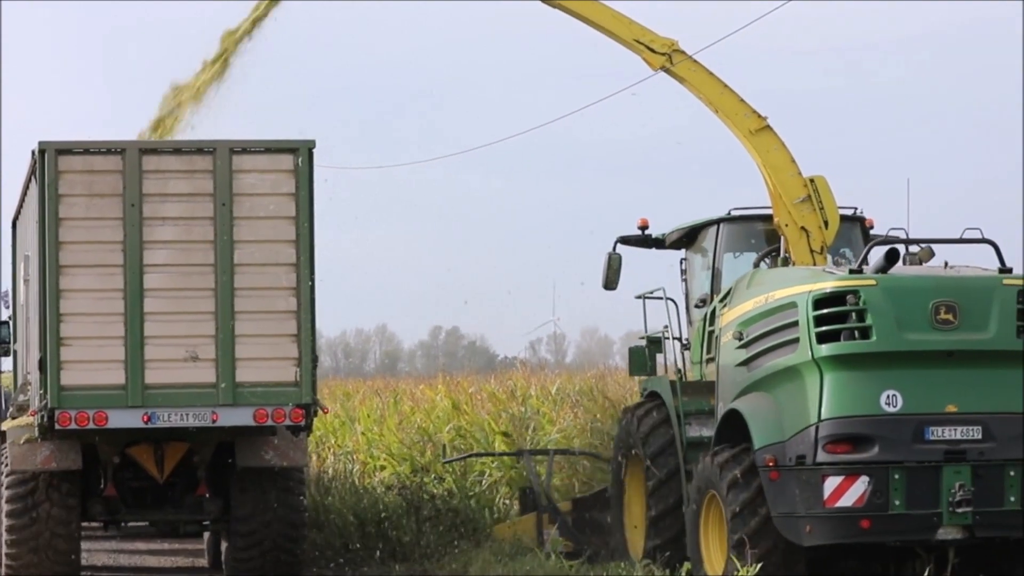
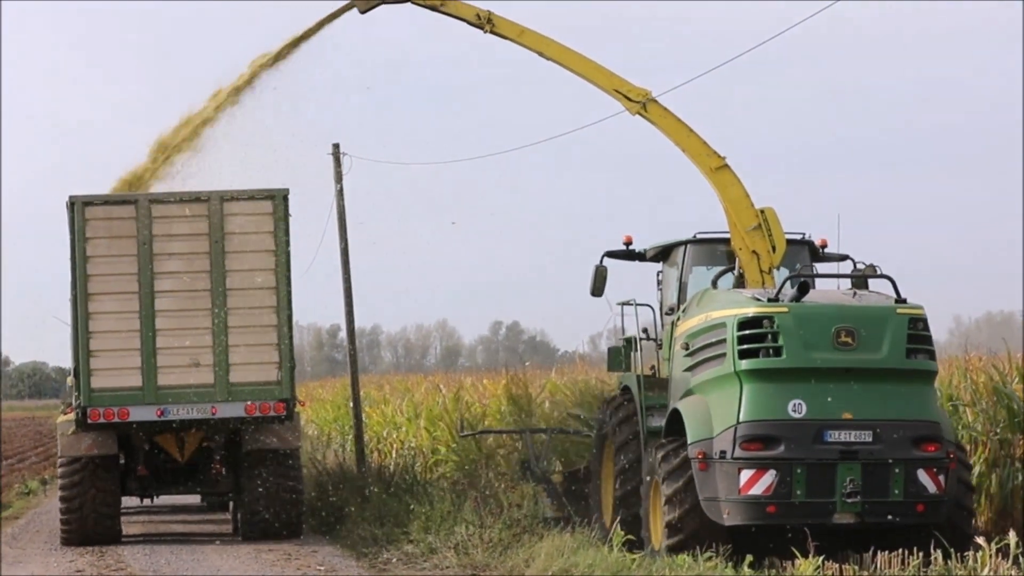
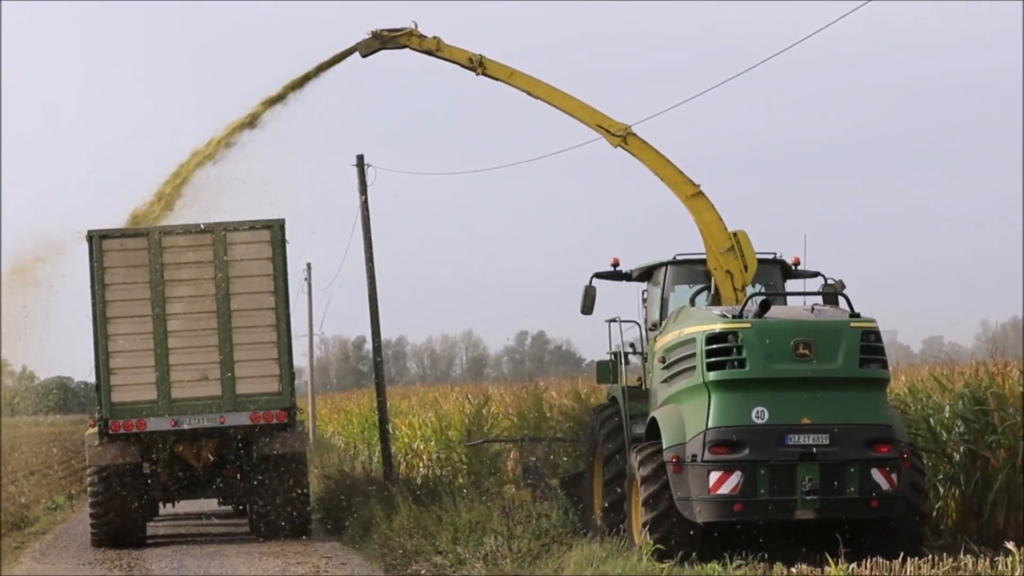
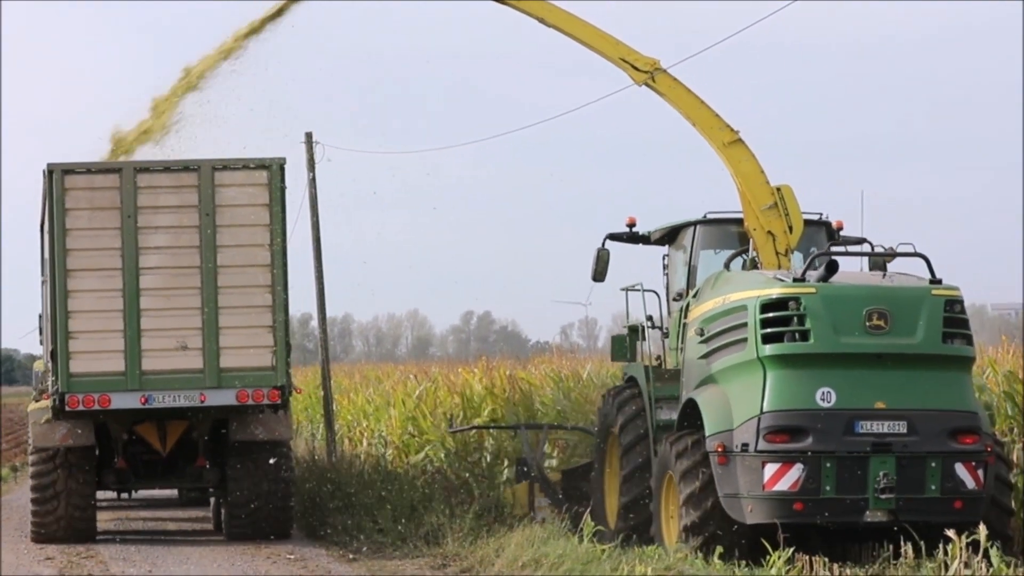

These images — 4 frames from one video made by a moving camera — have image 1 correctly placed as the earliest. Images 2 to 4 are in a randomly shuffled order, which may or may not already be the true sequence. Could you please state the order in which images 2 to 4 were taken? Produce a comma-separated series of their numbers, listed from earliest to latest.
4, 2, 3
